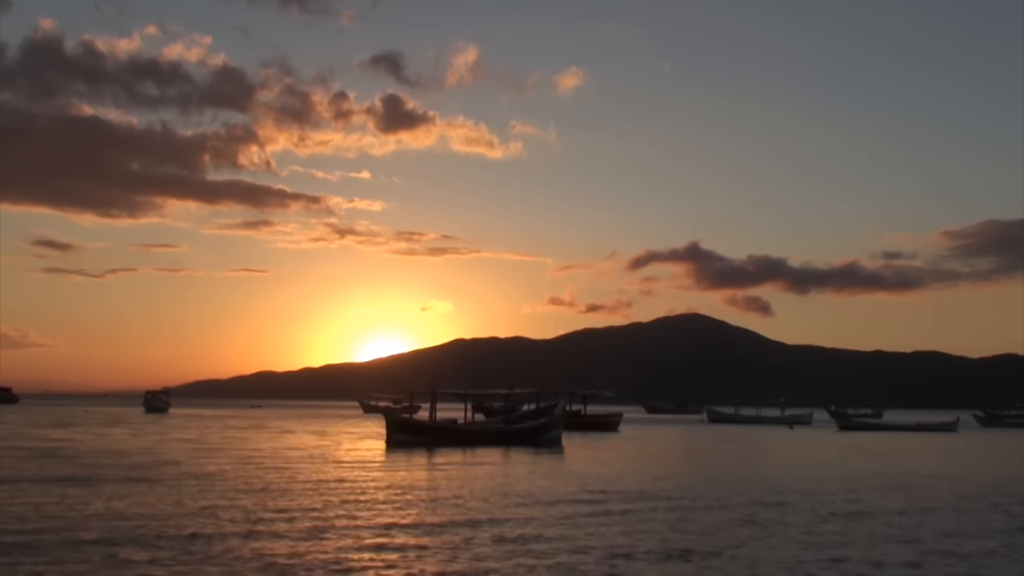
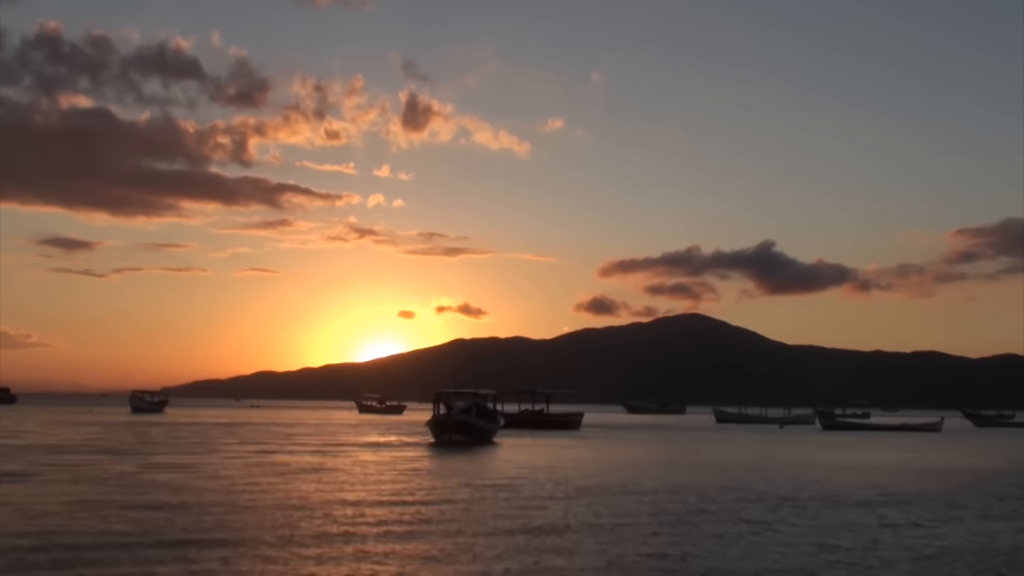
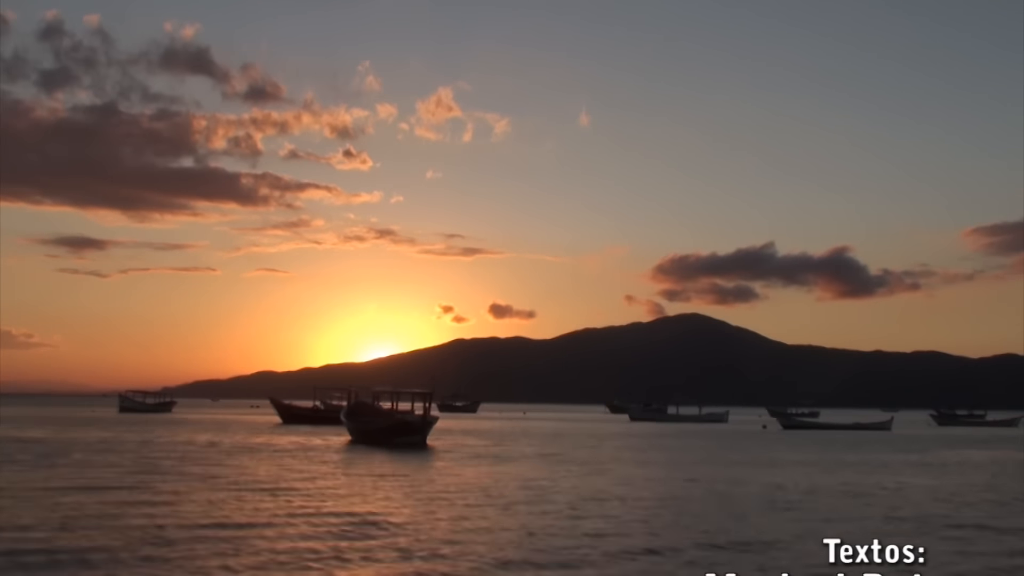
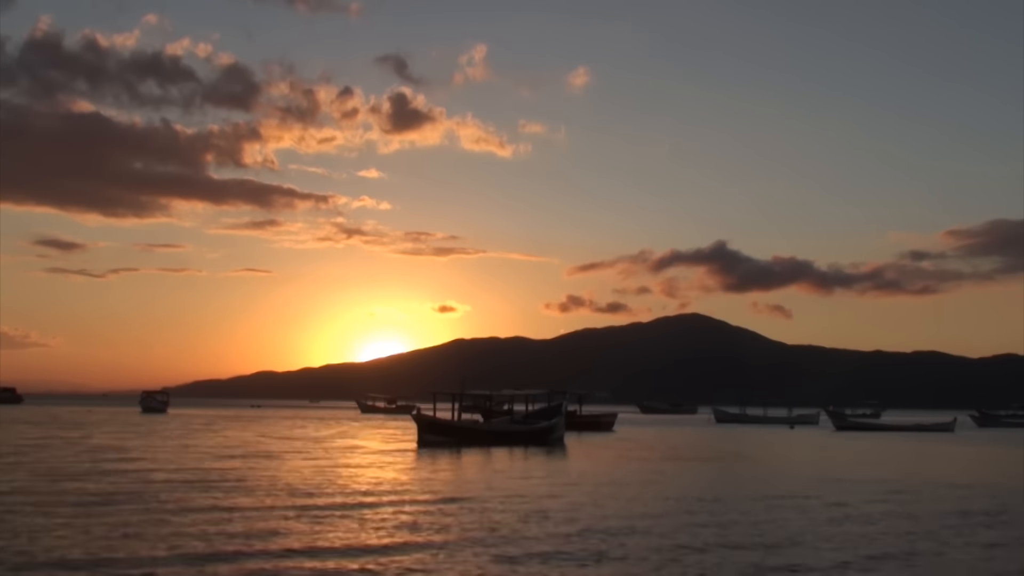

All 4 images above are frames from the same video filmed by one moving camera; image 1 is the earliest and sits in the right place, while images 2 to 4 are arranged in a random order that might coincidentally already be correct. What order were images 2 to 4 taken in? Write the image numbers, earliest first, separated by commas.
4, 2, 3
